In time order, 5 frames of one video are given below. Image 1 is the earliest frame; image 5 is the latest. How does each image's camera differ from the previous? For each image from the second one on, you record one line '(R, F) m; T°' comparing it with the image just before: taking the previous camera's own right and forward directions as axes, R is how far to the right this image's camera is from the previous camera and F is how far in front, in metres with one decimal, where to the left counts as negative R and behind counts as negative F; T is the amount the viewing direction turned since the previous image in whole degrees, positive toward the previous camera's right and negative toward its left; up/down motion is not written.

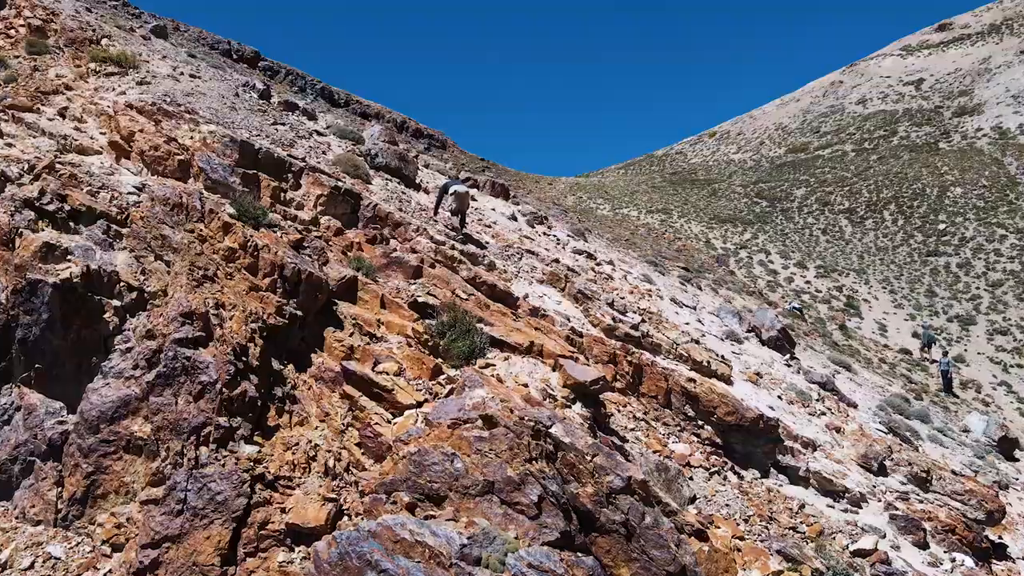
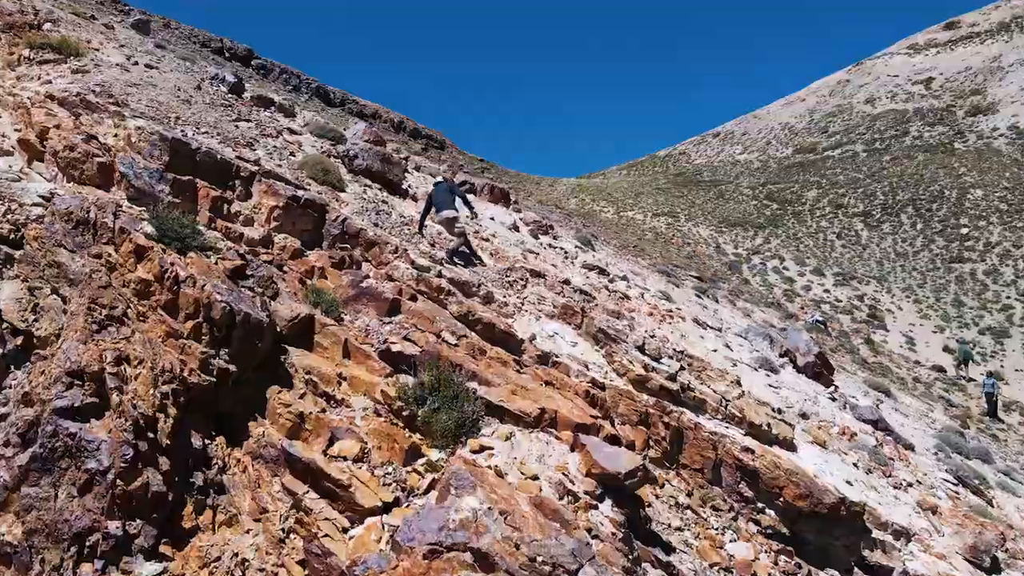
(0.0, +3.1) m; 0°
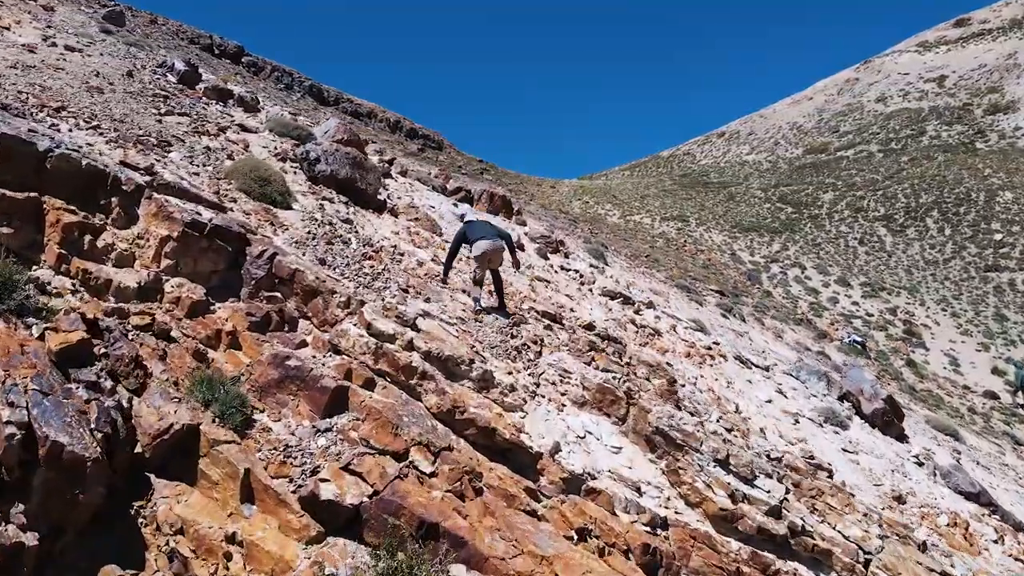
(-0.1, +4.0) m; 0°
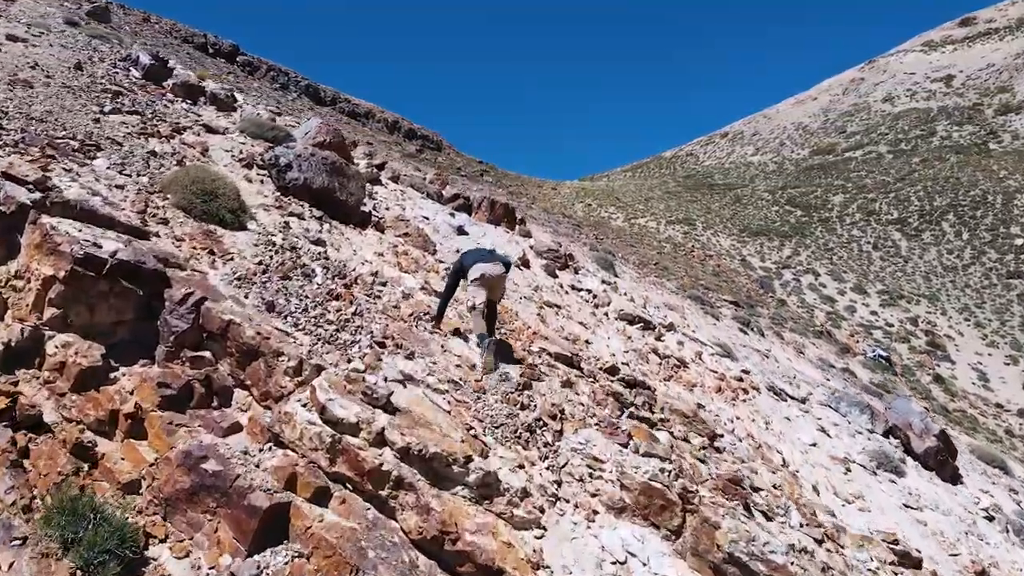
(-0.1, +2.2) m; 0°
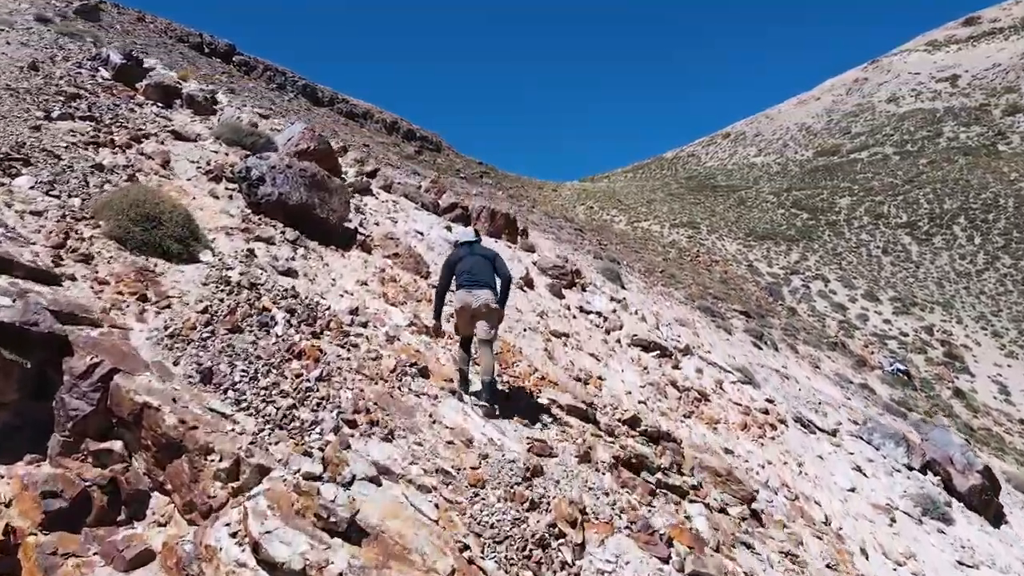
(0.0, +1.5) m; 0°
